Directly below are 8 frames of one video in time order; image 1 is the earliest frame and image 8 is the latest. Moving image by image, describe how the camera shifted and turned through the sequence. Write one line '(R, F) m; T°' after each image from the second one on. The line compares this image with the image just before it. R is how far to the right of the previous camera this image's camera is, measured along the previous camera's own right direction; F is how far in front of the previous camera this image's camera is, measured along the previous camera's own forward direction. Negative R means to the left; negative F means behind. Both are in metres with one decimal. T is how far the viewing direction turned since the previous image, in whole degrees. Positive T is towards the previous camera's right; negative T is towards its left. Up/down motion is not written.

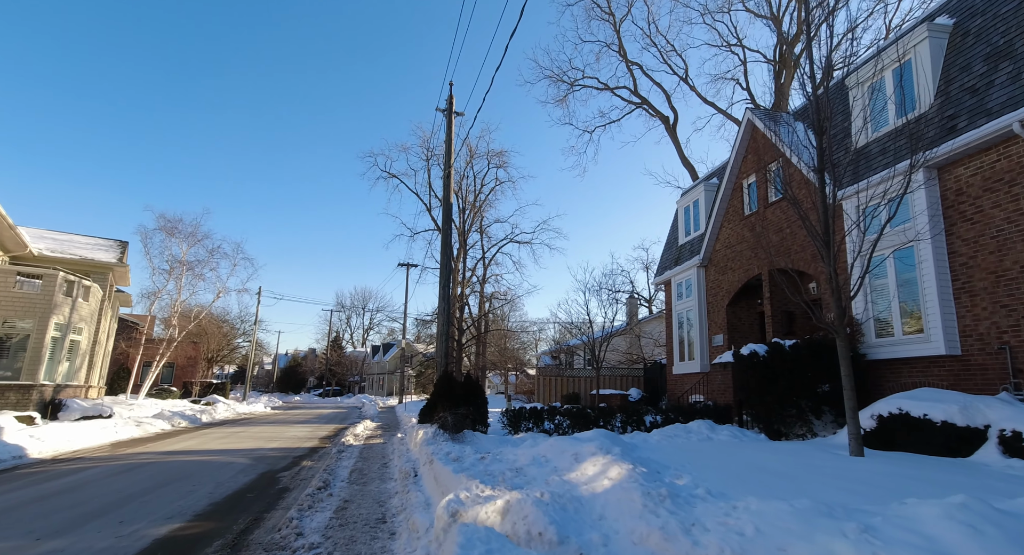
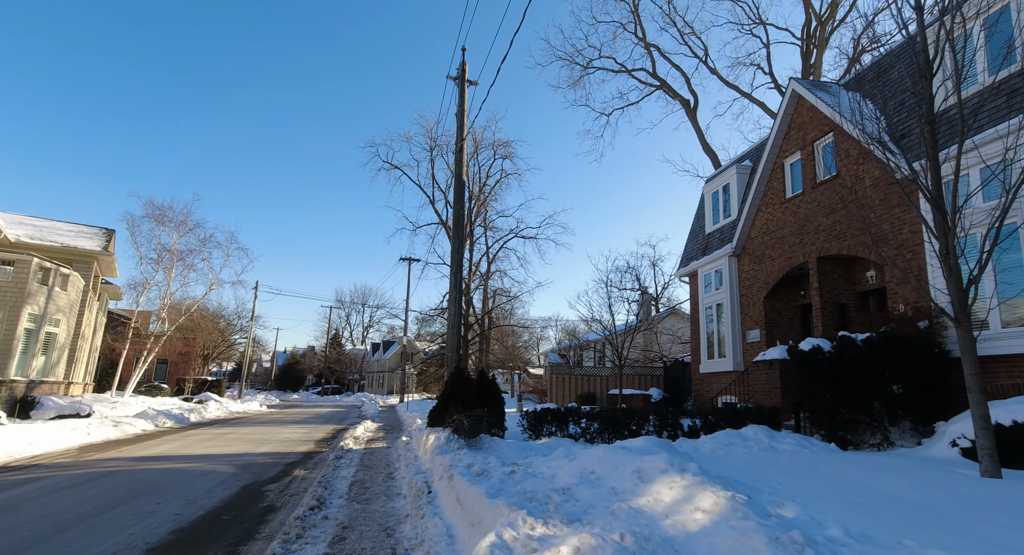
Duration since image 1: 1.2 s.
(-0.4, +1.3) m; 0°
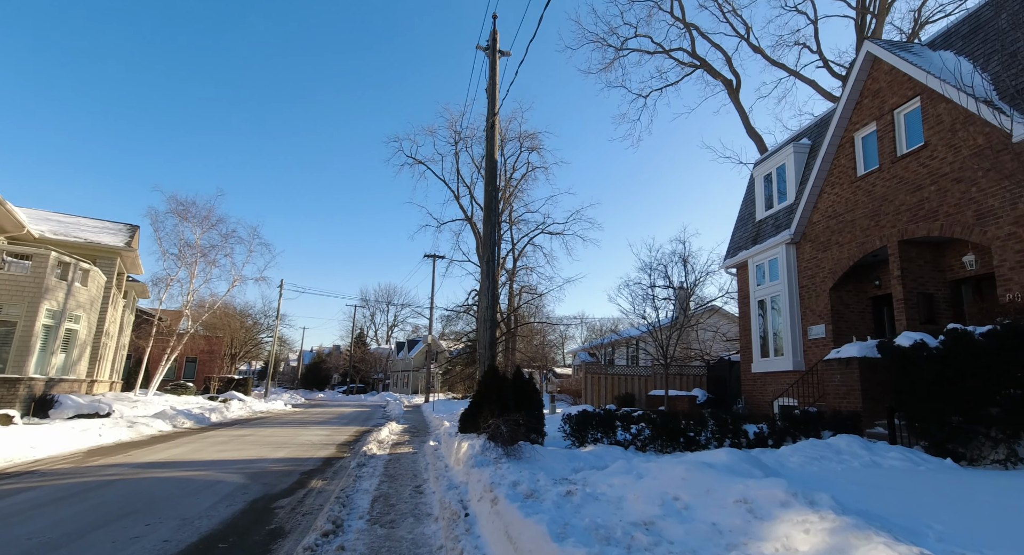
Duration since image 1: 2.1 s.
(-0.3, +1.1) m; -2°
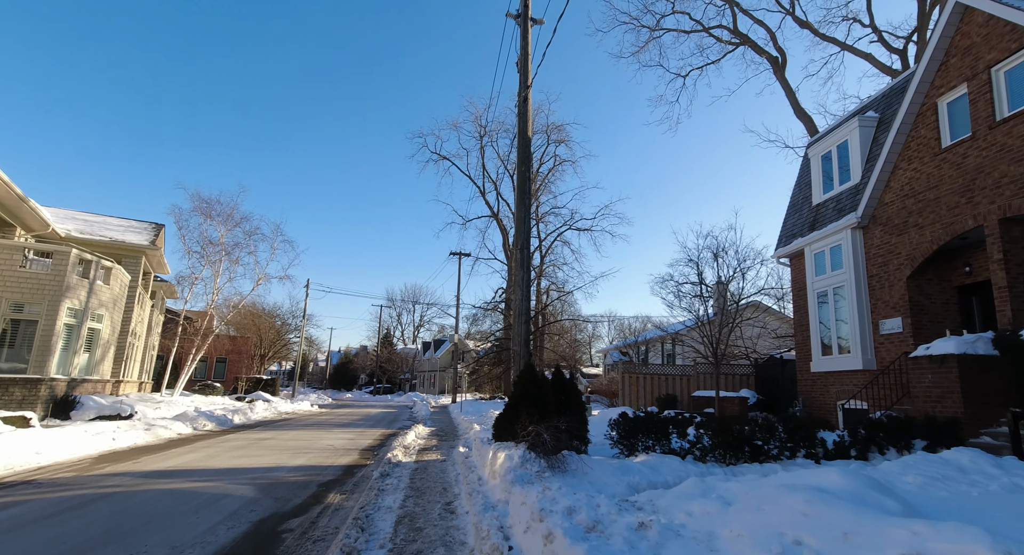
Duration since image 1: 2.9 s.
(-0.2, +1.0) m; -3°
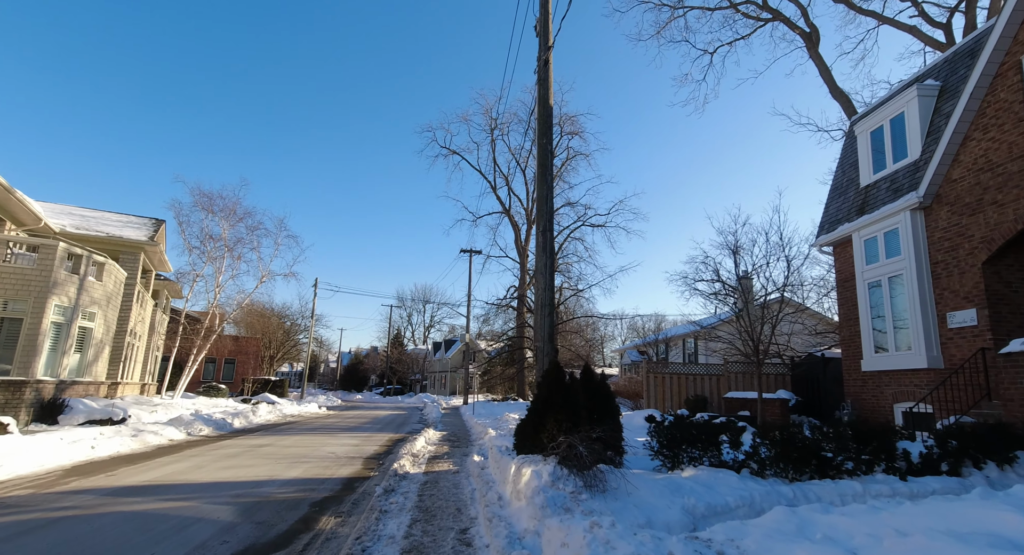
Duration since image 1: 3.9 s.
(-0.2, +1.1) m; -1°
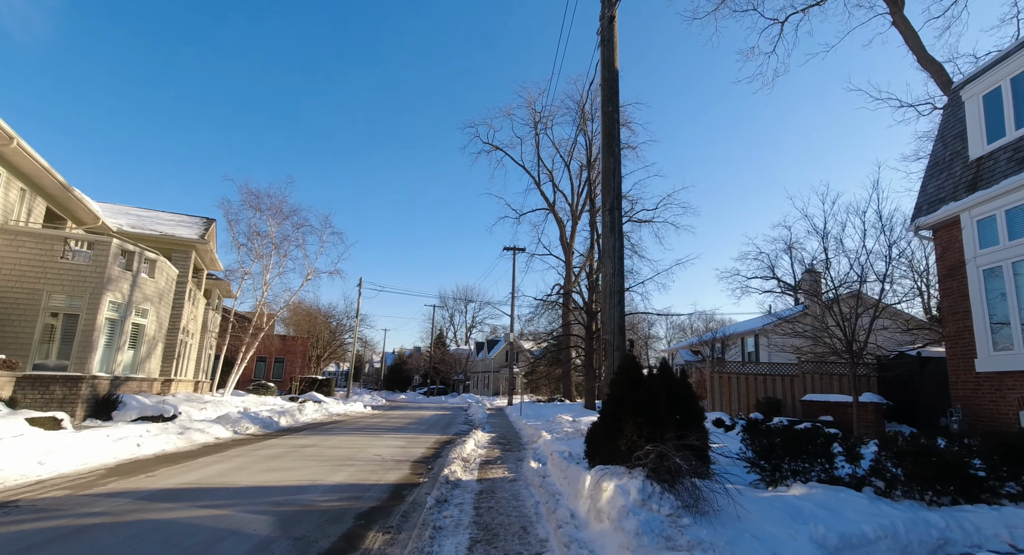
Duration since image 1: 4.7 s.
(-0.3, +0.9) m; -4°
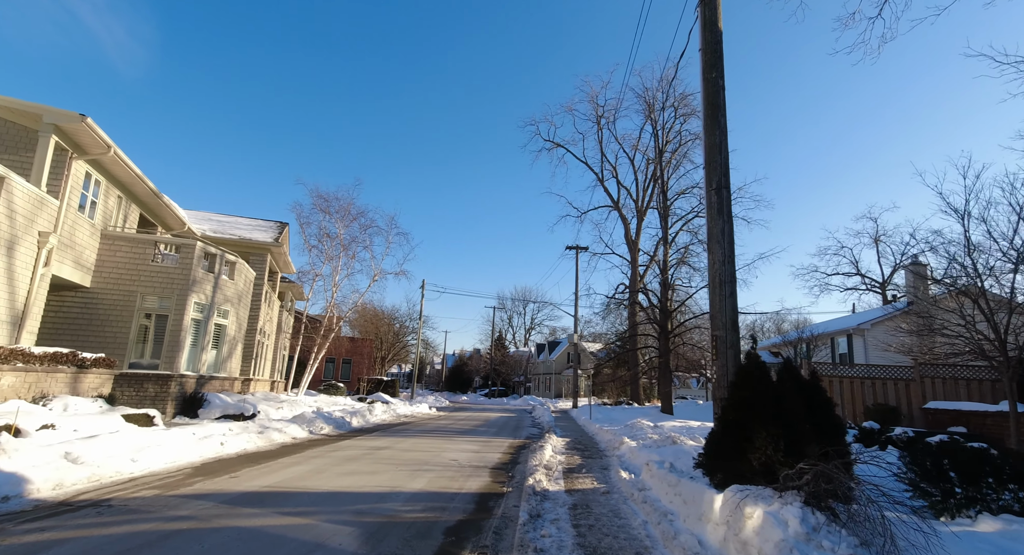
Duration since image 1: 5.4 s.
(-0.4, +0.6) m; -6°
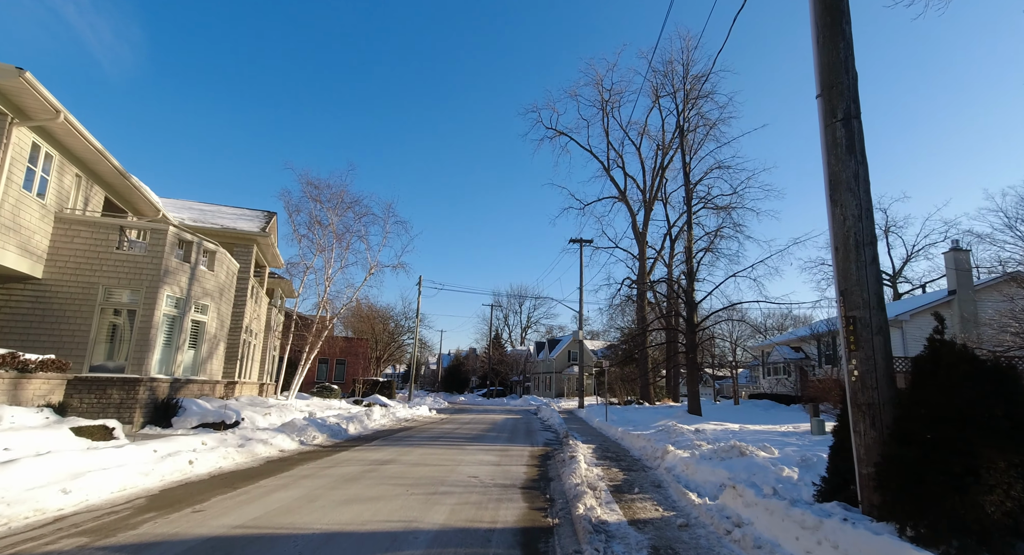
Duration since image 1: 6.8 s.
(-0.6, +1.7) m; +1°
